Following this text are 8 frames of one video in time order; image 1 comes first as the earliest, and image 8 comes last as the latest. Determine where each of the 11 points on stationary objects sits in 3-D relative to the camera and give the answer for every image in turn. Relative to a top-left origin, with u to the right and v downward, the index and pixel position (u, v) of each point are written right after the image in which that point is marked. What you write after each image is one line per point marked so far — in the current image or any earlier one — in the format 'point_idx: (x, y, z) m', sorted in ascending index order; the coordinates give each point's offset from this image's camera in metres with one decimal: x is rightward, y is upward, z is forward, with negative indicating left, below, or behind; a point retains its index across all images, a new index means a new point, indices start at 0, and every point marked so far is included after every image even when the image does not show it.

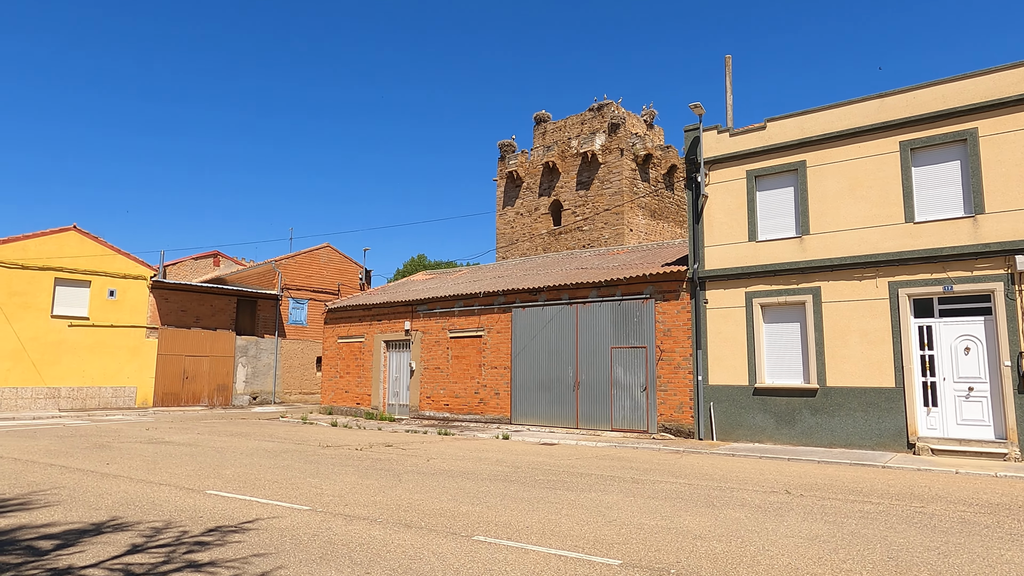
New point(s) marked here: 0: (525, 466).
0: (+0.2, -2.7, +10.0) m
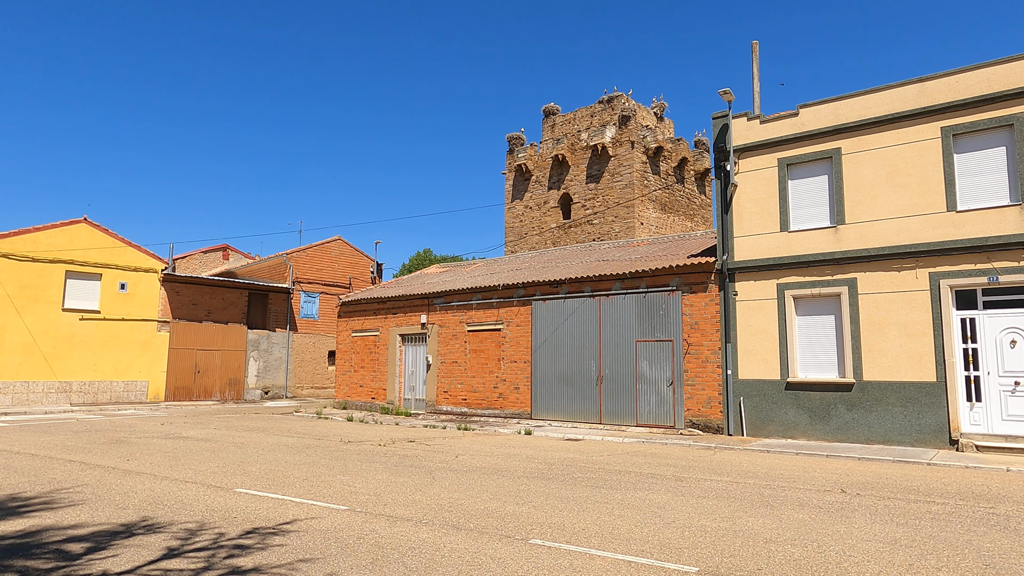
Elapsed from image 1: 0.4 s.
0: (+0.7, -2.5, +9.7) m
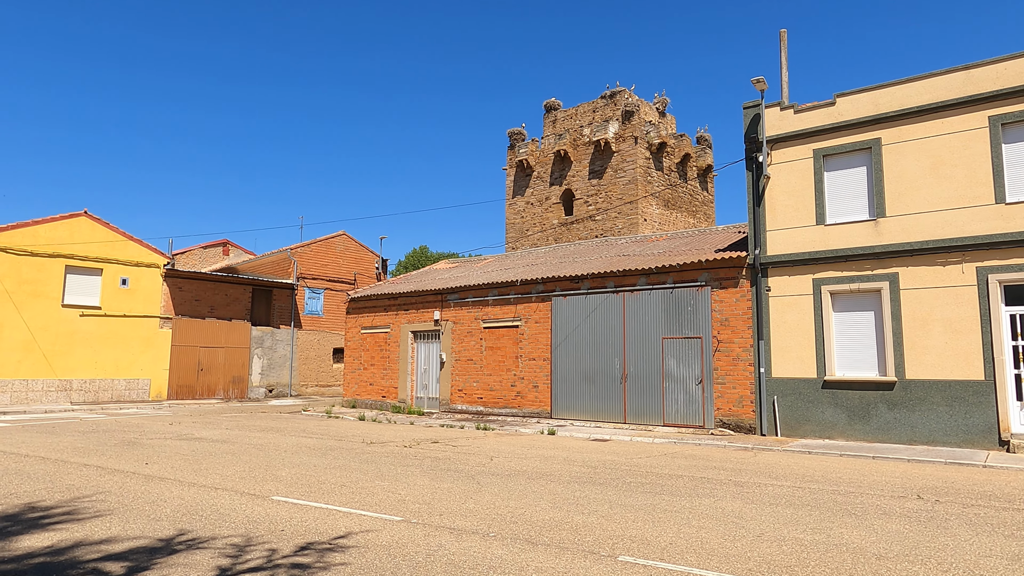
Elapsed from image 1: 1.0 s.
0: (+1.2, -2.5, +9.2) m
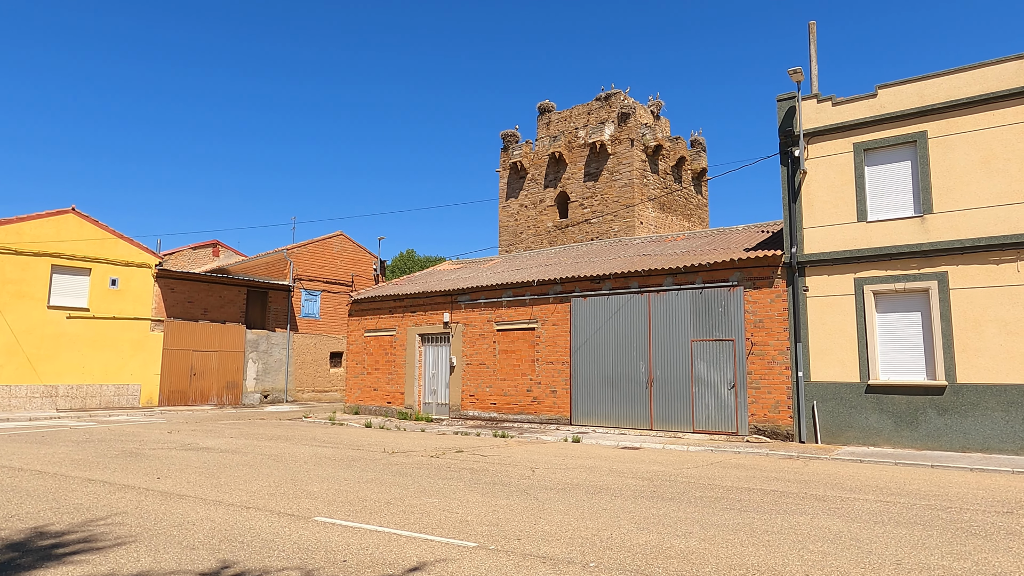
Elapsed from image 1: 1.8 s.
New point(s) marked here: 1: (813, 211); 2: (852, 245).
0: (+1.8, -2.4, +8.5) m
1: (+5.8, +1.5, +12.8) m
2: (+6.3, +0.8, +12.3) m
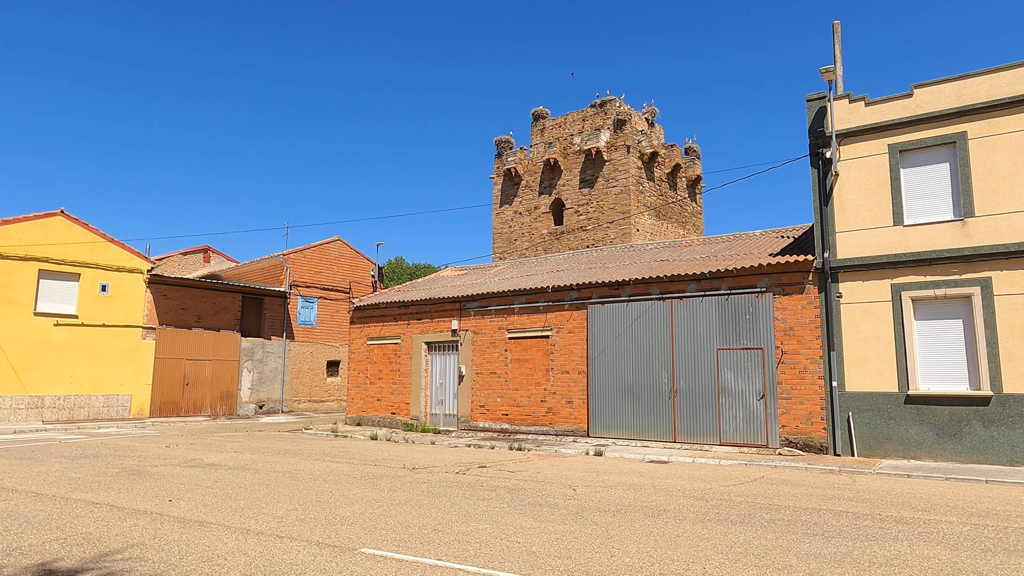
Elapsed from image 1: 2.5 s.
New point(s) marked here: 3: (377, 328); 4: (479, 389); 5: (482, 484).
0: (+2.3, -2.5, +7.9) m
1: (+6.2, +1.4, +12.3) m
2: (+6.7, +0.7, +11.8) m
3: (-4.0, -1.2, +19.6) m
4: (-0.8, -2.6, +16.8) m
5: (-0.4, -2.6, +8.6) m
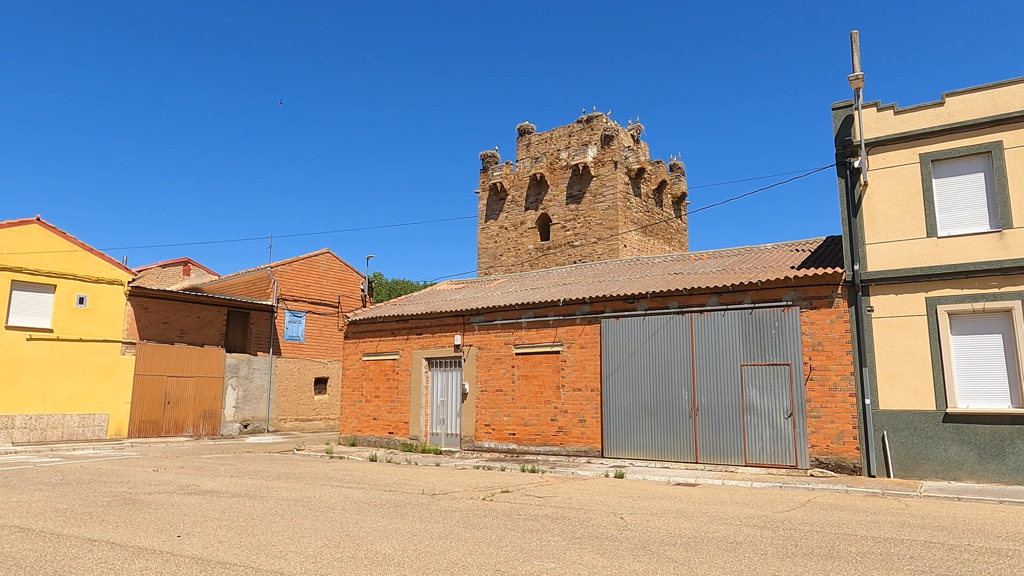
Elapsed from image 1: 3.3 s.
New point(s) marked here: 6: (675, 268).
0: (+2.8, -2.6, +7.3) m
1: (+6.5, +1.1, +11.9) m
2: (+7.0, +0.5, +11.4) m
3: (-3.9, -1.6, +18.7) m
4: (-0.7, -2.9, +16.1) m
5: (+0.1, -2.7, +7.9) m
6: (+4.1, +0.5, +16.6) m
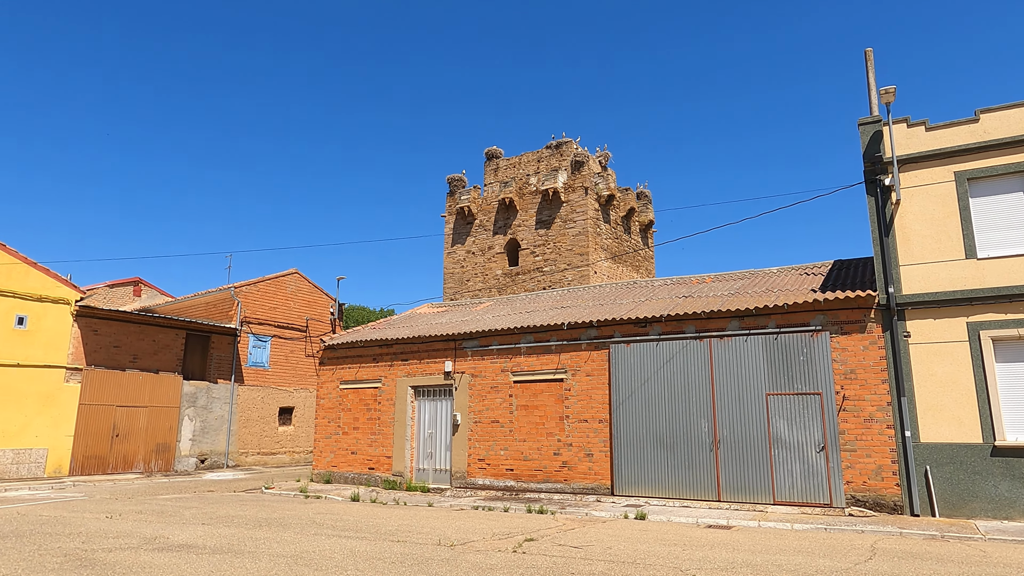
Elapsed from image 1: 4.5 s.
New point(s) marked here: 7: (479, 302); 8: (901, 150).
0: (+3.3, -2.8, +6.2) m
1: (+6.8, +0.7, +11.3) m
2: (+7.3, +0.1, +10.8) m
3: (-4.2, -2.1, +17.2) m
4: (-0.7, -3.4, +14.8) m
5: (+0.6, -2.8, +6.7) m
6: (+4.0, -0.1, +15.7) m
7: (-0.9, -0.4, +19.5) m
8: (+6.8, +2.4, +11.6) m
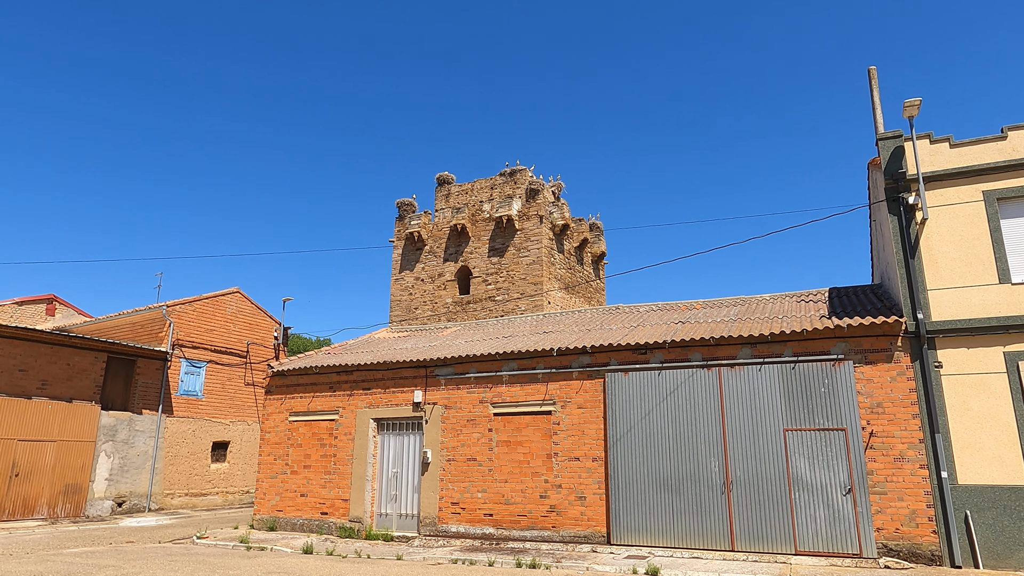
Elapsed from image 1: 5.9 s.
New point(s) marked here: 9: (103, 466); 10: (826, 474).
0: (+3.7, -2.8, +4.9) m
1: (+6.7, +0.3, +10.5) m
2: (+7.3, -0.3, +10.0) m
3: (-4.8, -2.6, +15.2) m
4: (-1.2, -3.8, +13.0) m
5: (+0.9, -2.9, +5.1) m
6: (+3.5, -0.6, +14.6) m
7: (-1.7, -1.0, +17.9) m
8: (+6.7, +2.0, +10.8) m
9: (-11.0, -4.7, +17.8) m
10: (+4.9, -2.9, +10.3) m
